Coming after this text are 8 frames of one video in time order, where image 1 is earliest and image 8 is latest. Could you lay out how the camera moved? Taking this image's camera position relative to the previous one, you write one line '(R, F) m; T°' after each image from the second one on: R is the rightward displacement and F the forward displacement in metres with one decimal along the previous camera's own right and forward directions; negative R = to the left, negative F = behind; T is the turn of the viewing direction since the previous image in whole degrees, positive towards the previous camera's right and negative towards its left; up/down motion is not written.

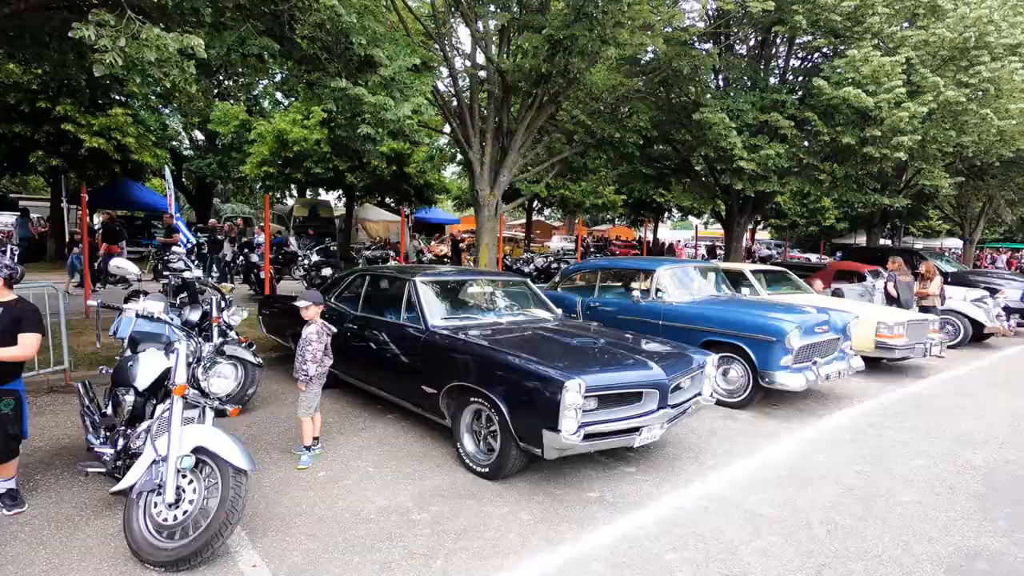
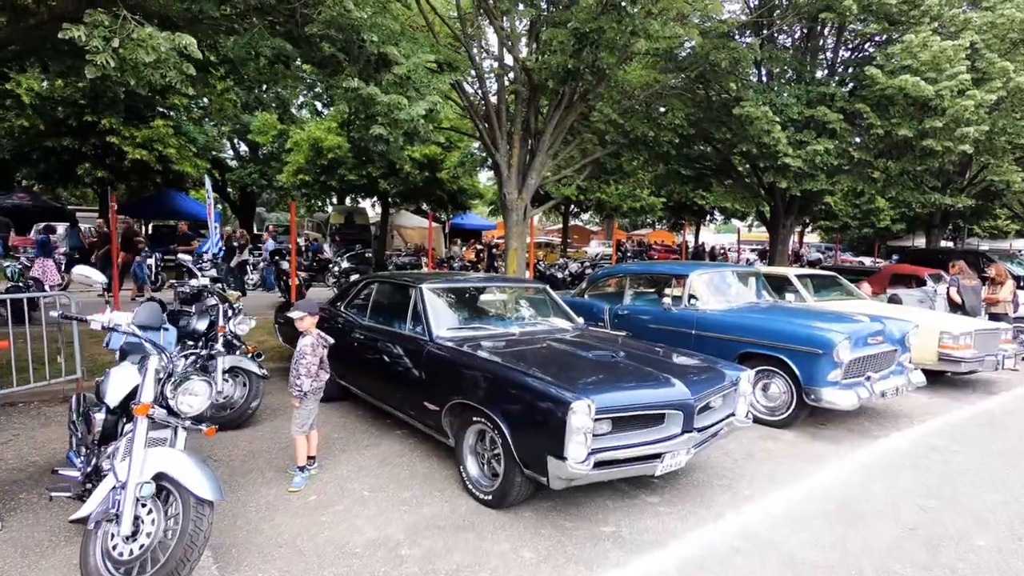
(+0.2, +0.4) m; -4°
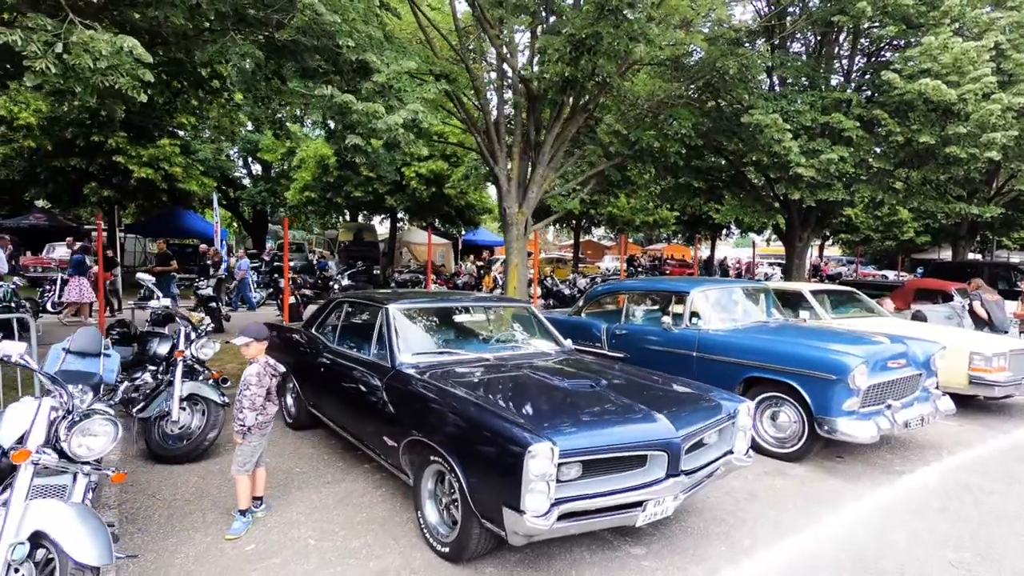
(+0.3, +0.4) m; -2°
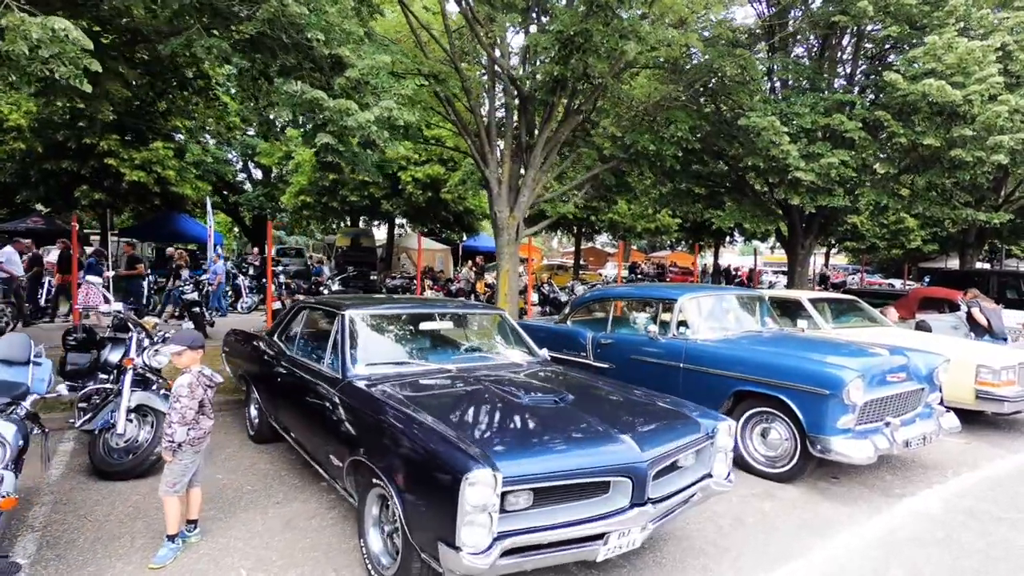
(+0.3, +0.3) m; -1°
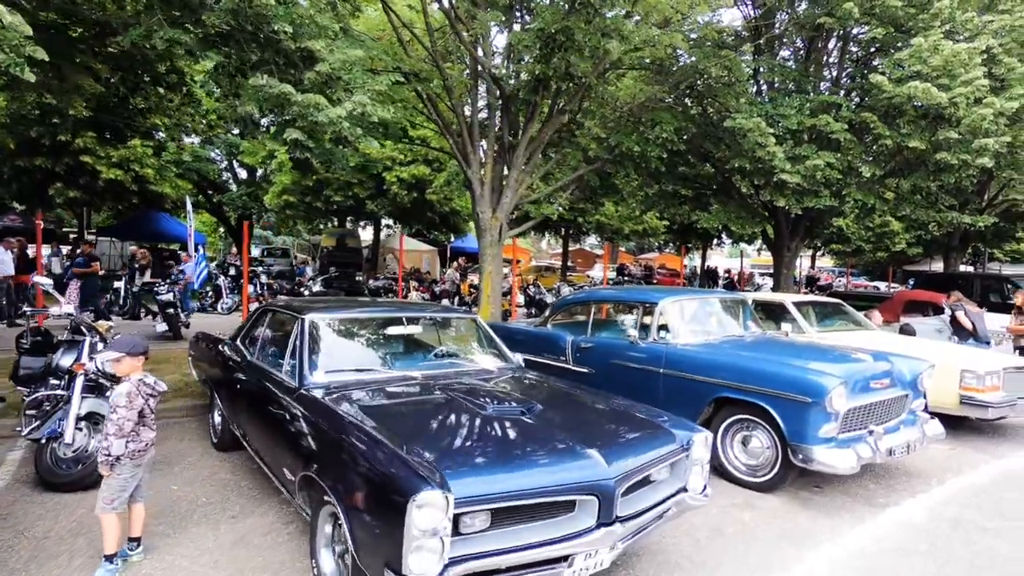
(+0.1, +0.2) m; +1°
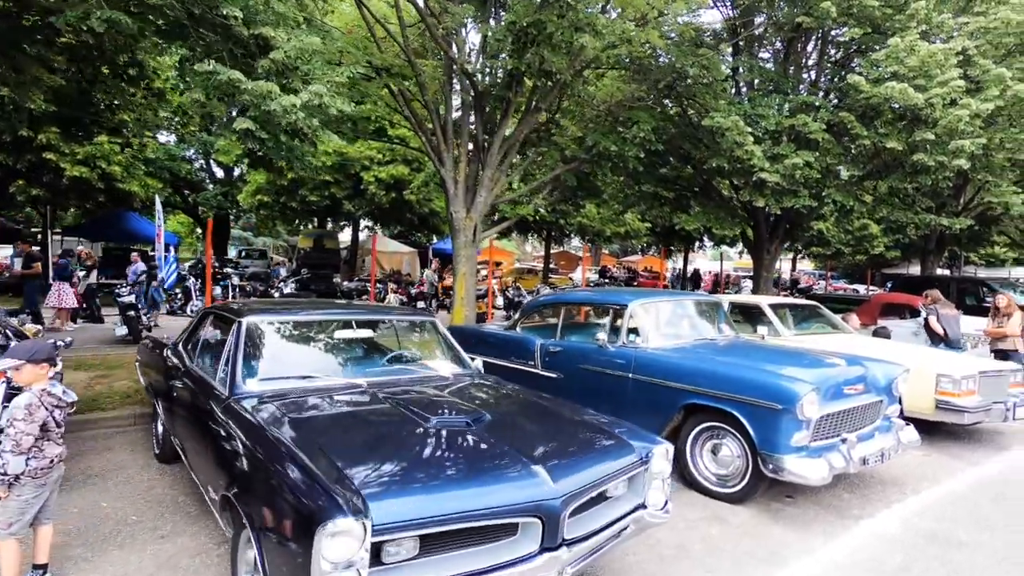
(+0.2, +0.2) m; +1°
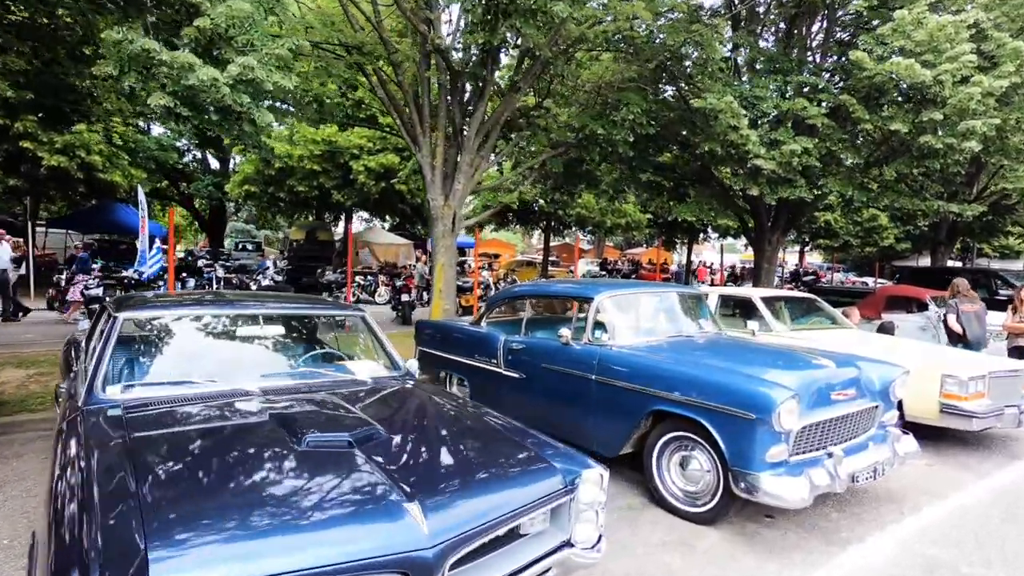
(+0.5, +0.6) m; -1°
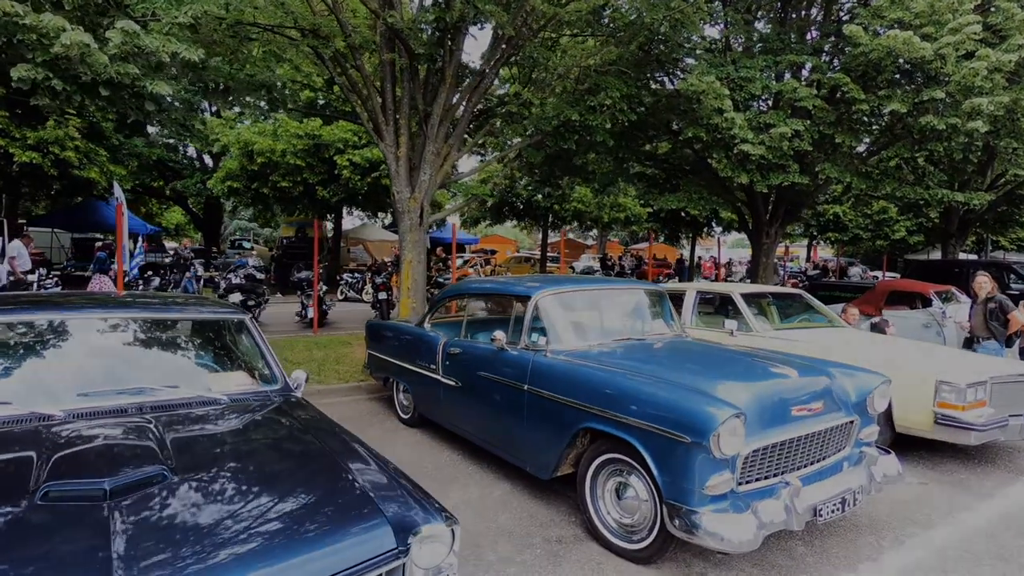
(+0.7, +0.6) m; -1°
